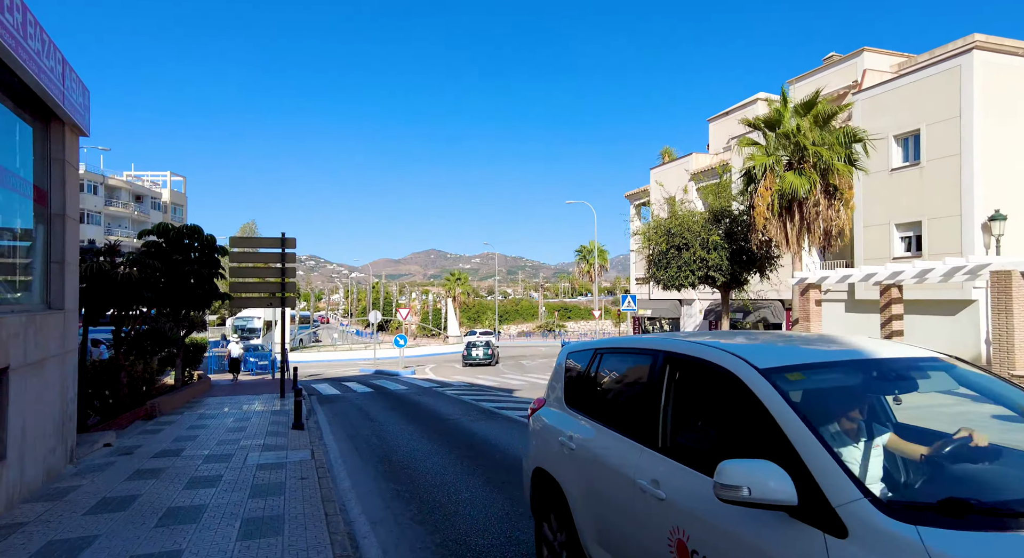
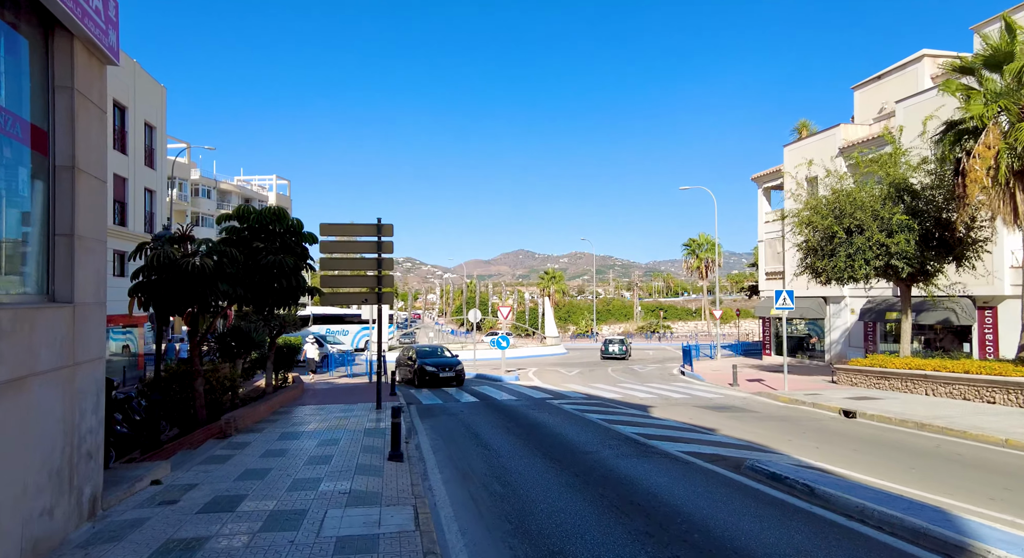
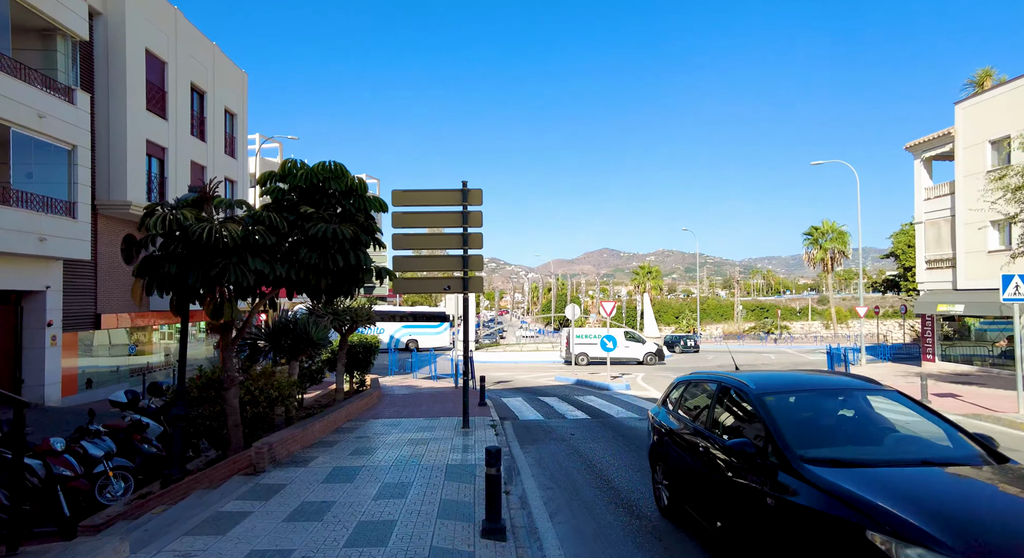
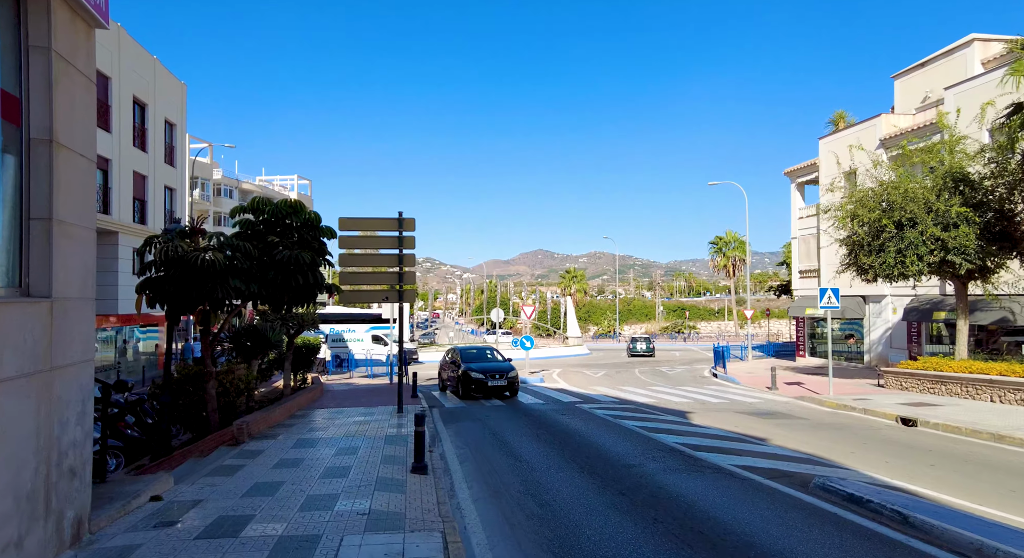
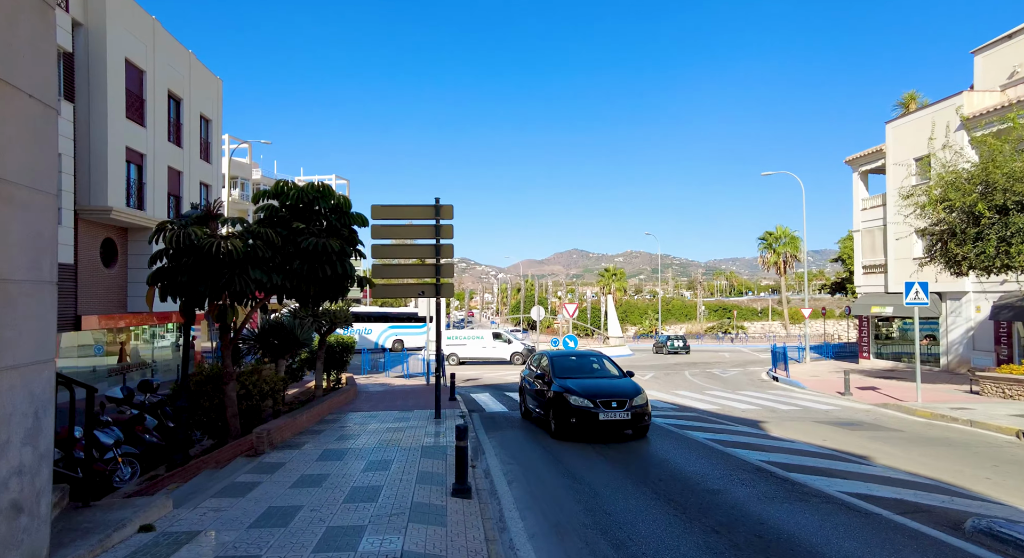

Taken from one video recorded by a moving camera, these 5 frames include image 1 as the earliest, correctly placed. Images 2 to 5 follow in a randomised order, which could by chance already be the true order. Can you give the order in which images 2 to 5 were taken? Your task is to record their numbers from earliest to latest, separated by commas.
2, 4, 5, 3
